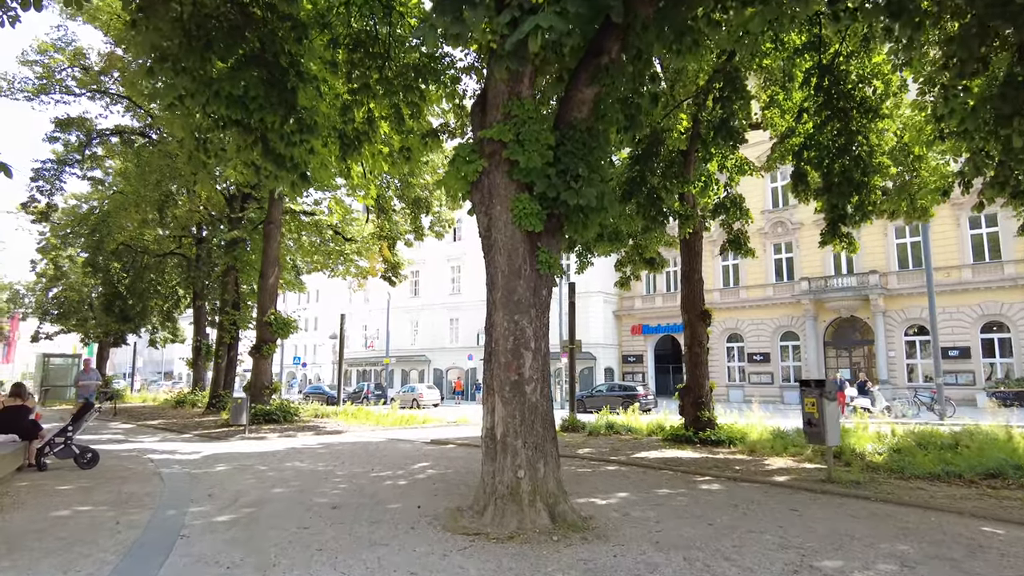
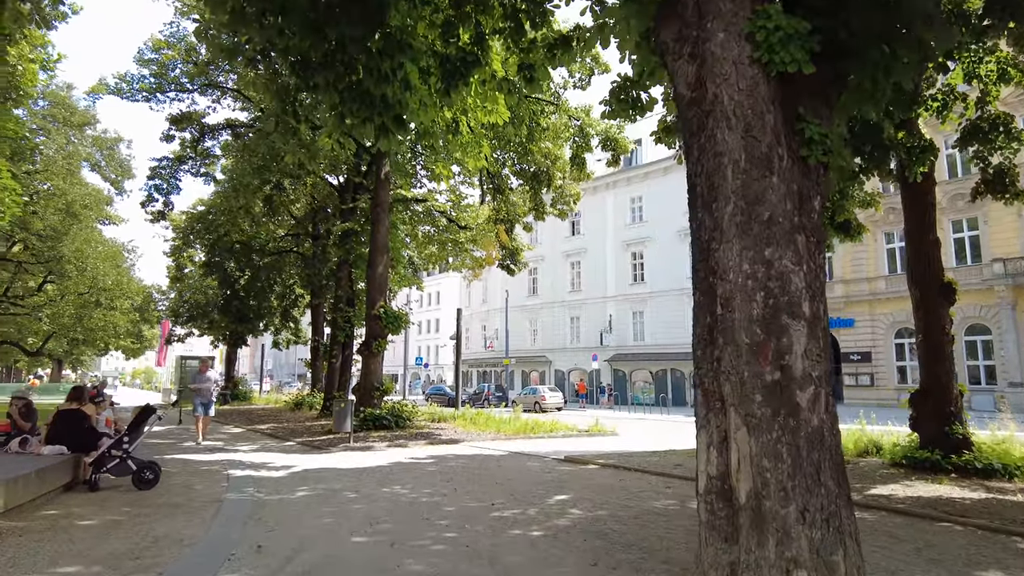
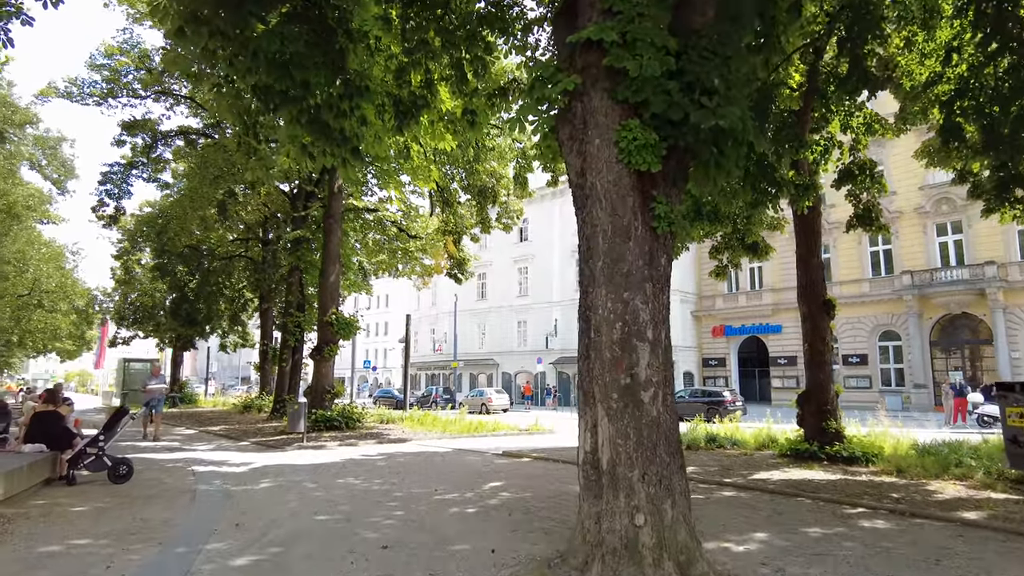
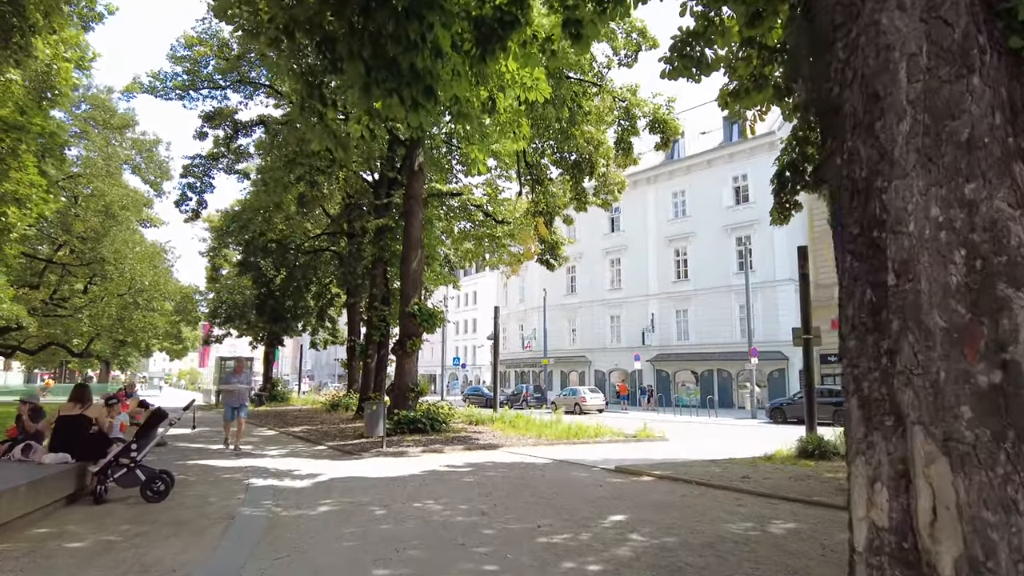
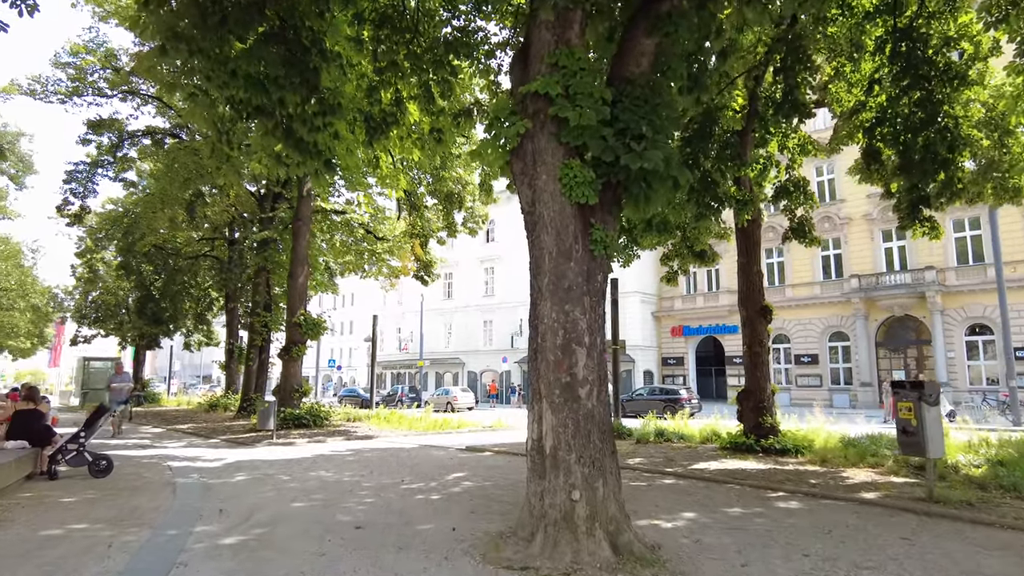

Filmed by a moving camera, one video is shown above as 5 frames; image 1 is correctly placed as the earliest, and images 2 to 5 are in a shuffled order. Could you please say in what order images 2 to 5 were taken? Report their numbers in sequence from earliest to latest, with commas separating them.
5, 3, 2, 4
